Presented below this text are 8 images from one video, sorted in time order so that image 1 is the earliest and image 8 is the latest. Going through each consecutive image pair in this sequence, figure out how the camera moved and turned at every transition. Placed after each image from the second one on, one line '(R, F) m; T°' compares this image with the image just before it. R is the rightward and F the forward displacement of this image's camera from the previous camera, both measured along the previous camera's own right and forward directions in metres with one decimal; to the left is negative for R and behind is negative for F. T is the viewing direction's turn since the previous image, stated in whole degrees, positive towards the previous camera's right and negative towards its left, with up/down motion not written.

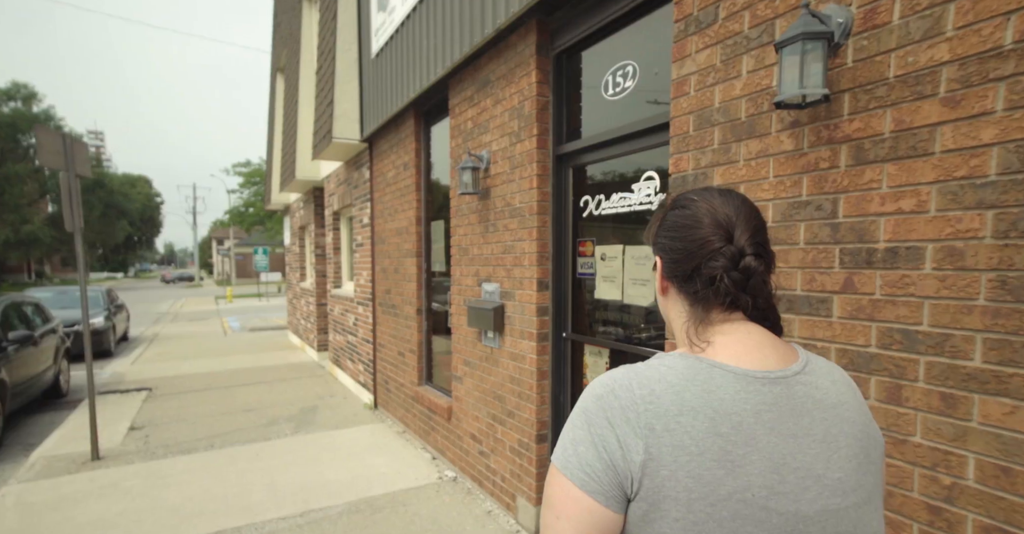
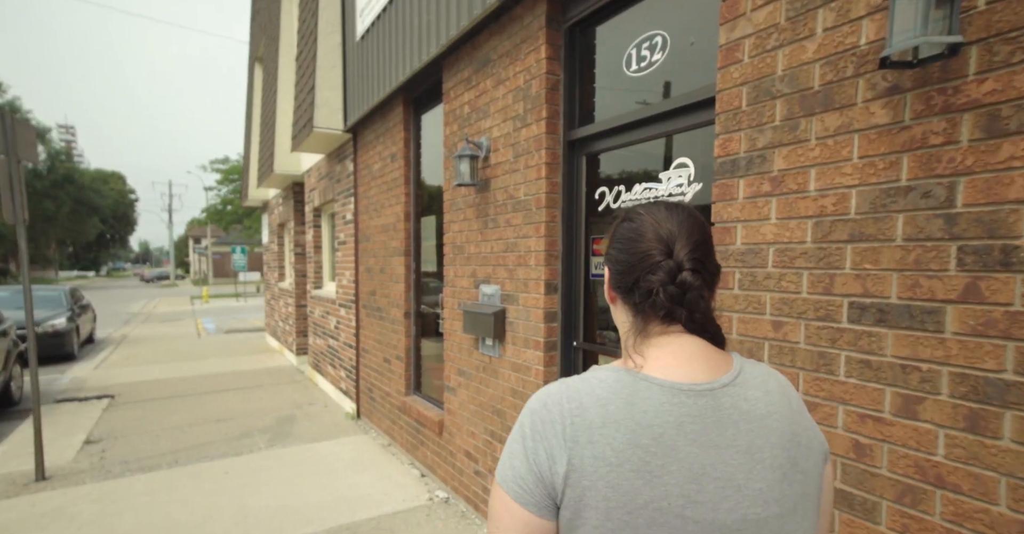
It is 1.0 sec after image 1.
(-0.1, +0.4) m; +2°
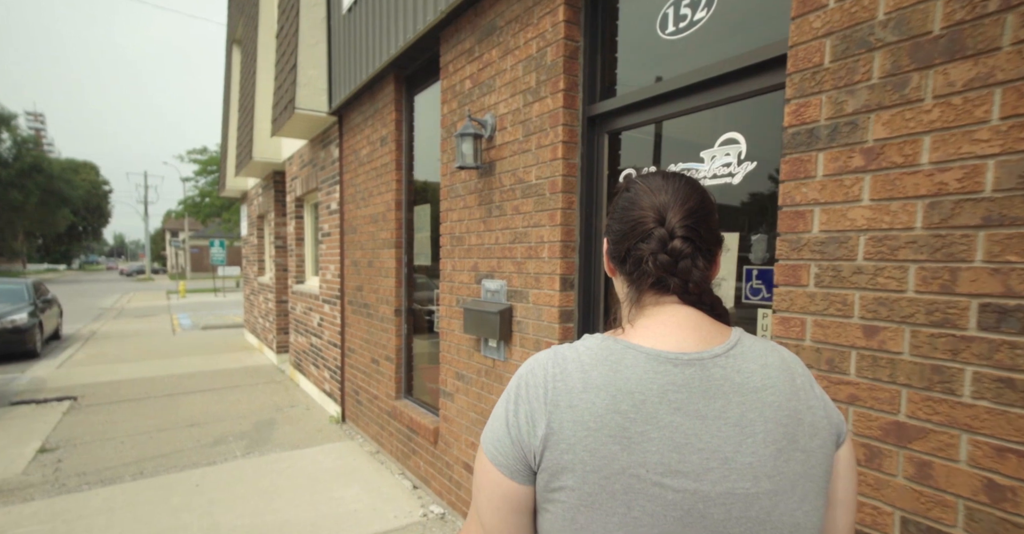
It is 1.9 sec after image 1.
(-0.1, +0.4) m; +2°
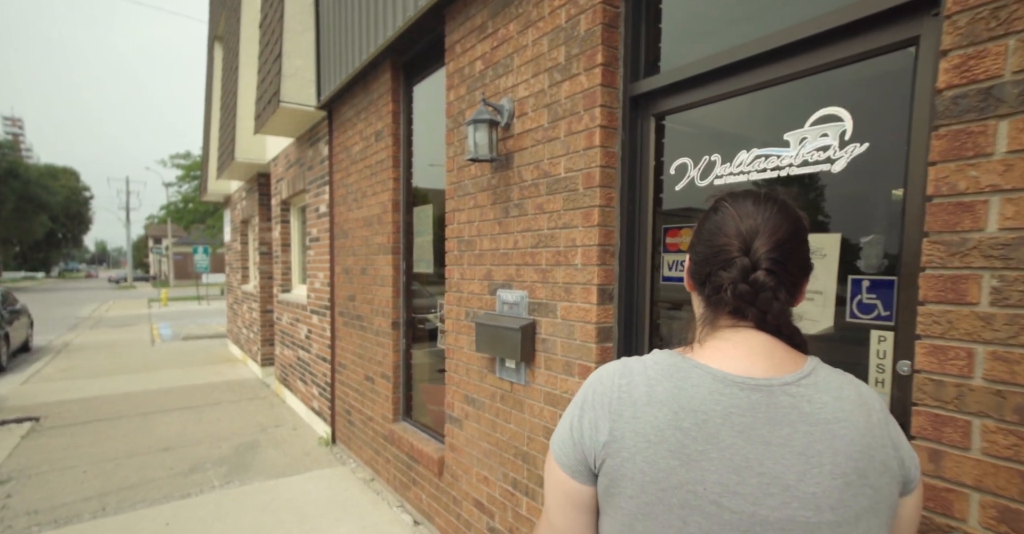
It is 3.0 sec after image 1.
(-0.2, +0.5) m; +1°
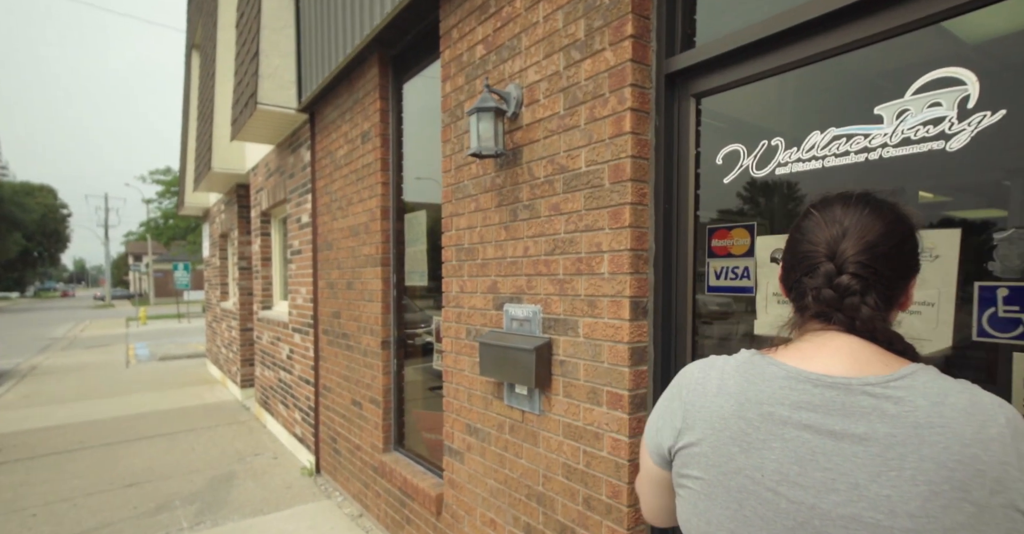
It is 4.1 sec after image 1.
(-0.1, +0.4) m; +1°
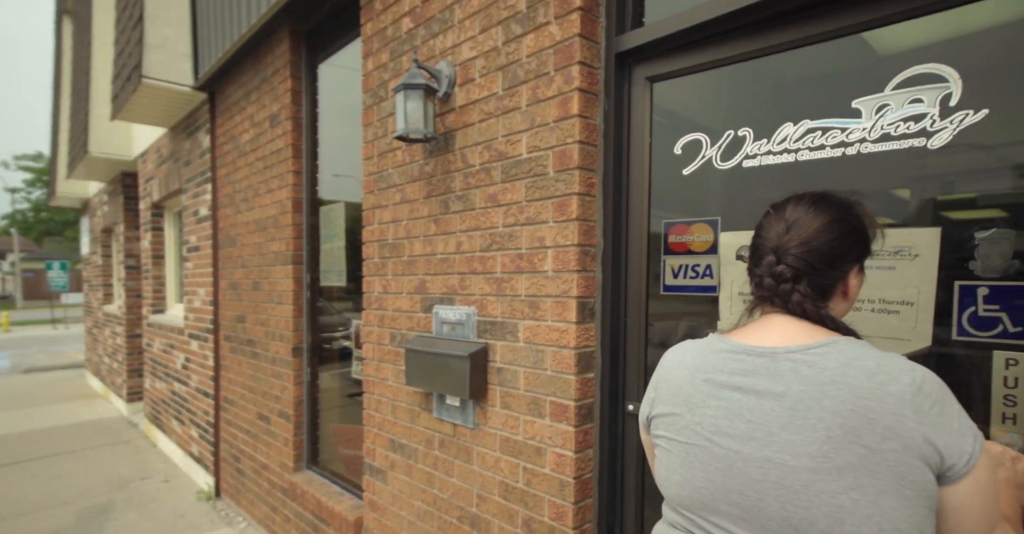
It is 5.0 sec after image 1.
(0.0, +0.2) m; +8°
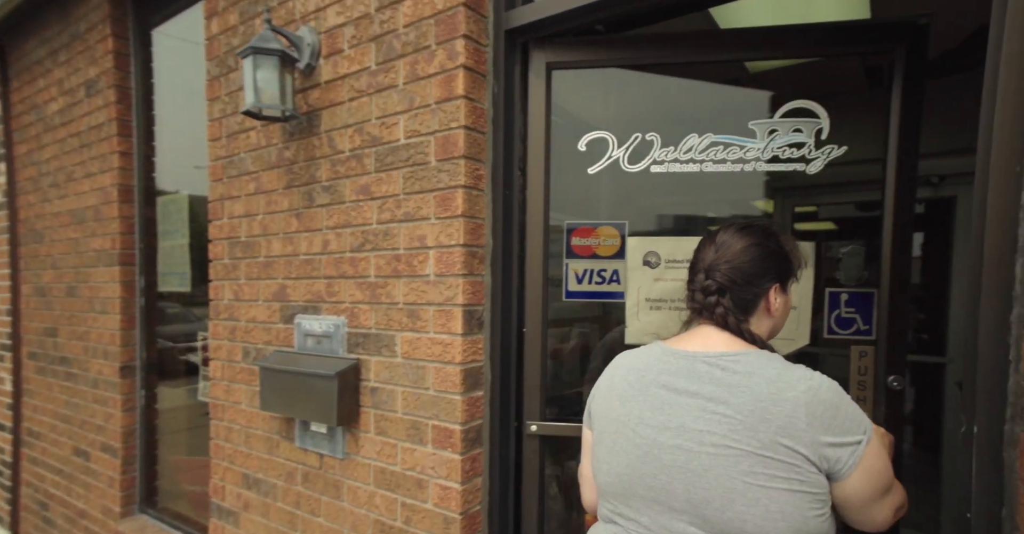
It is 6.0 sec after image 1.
(0.0, +0.2) m; +12°
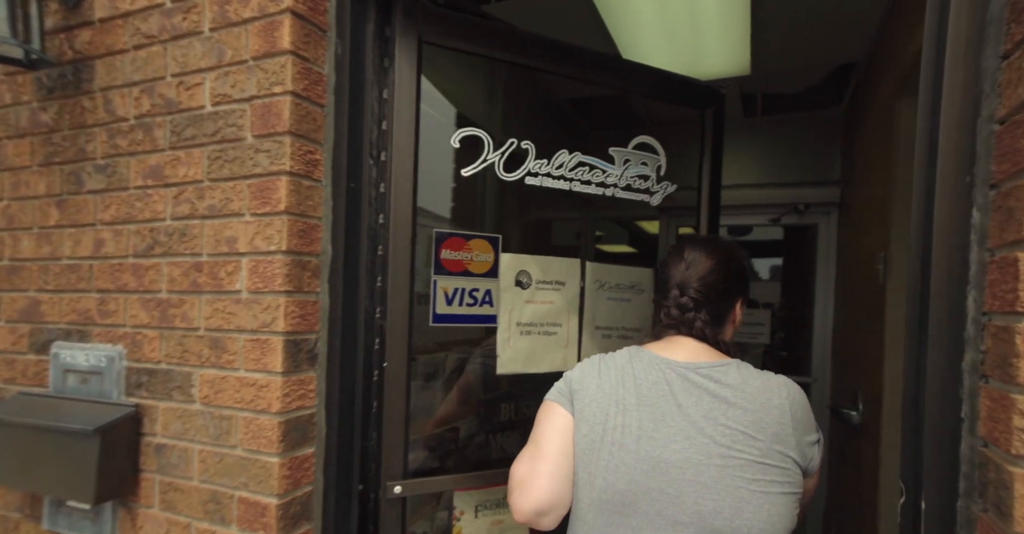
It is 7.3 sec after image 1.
(+0.1, +0.3) m; +13°
